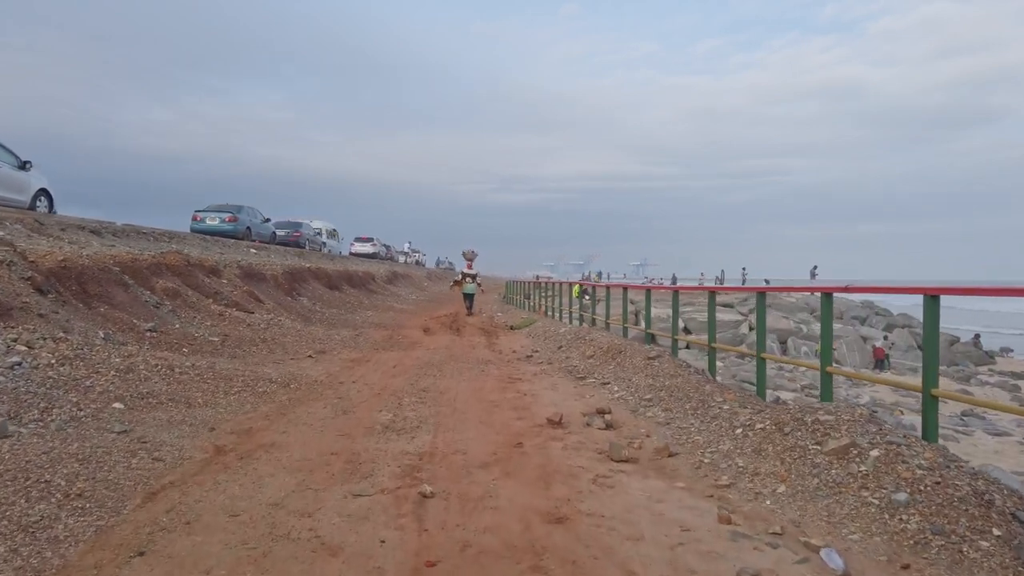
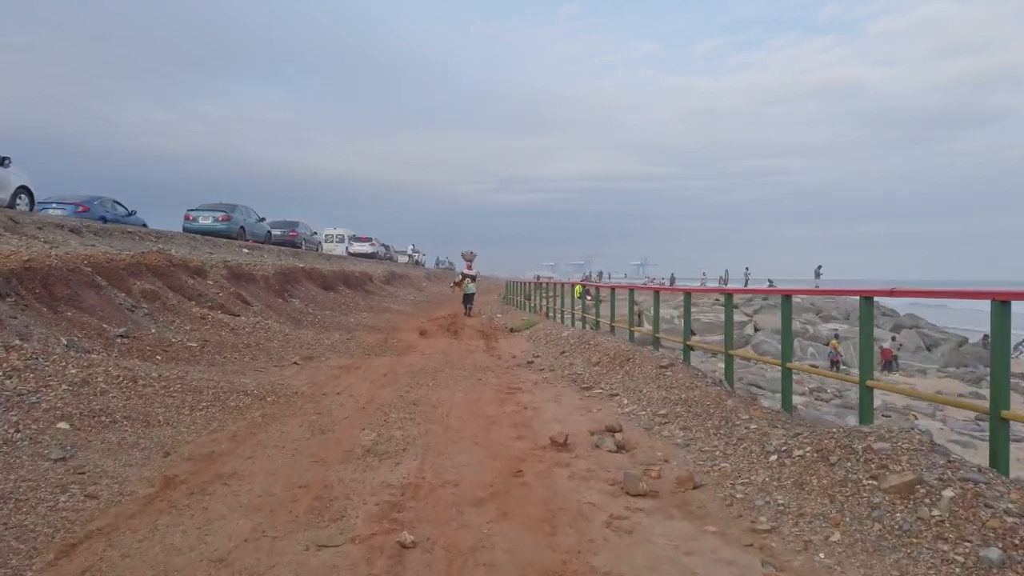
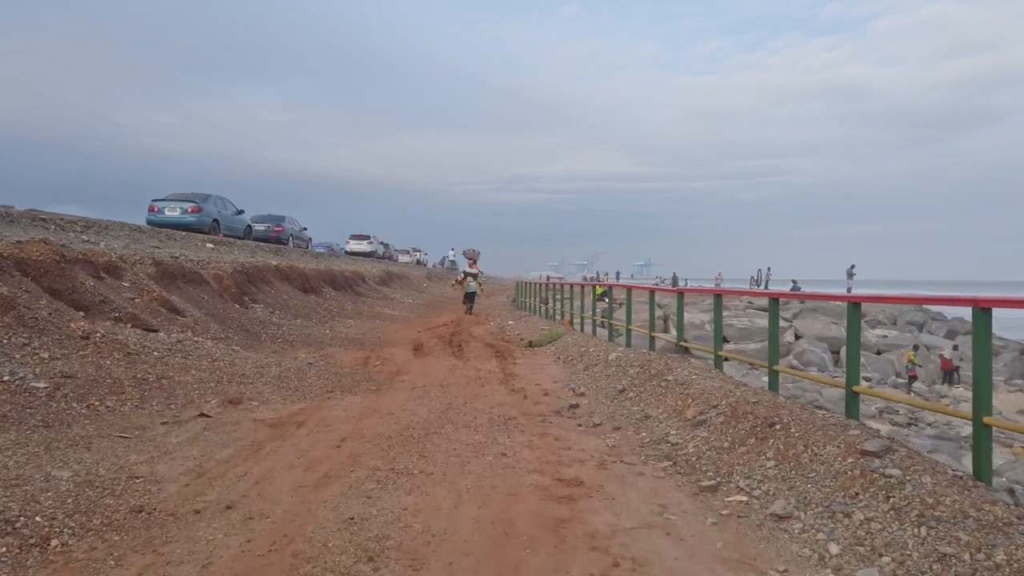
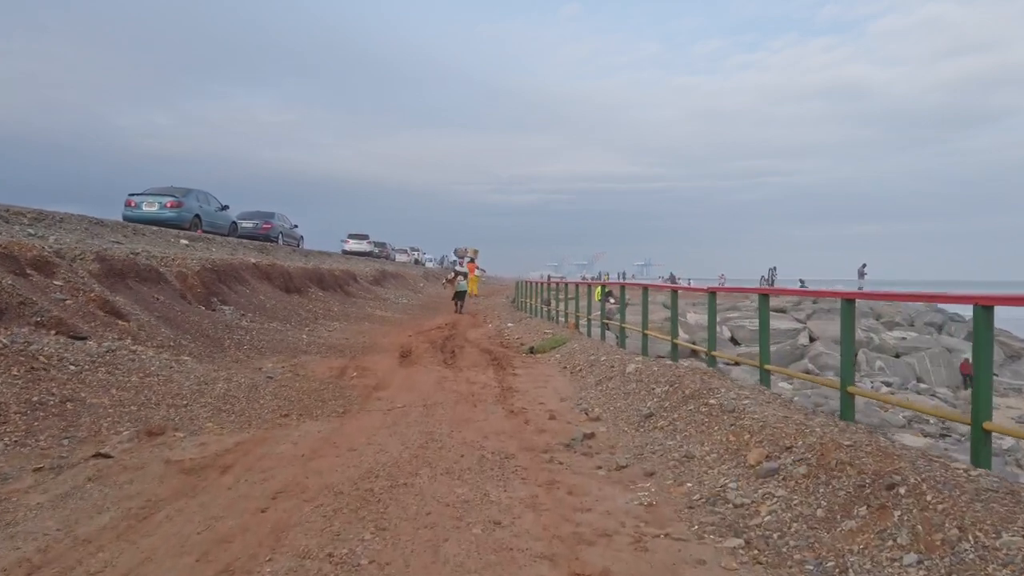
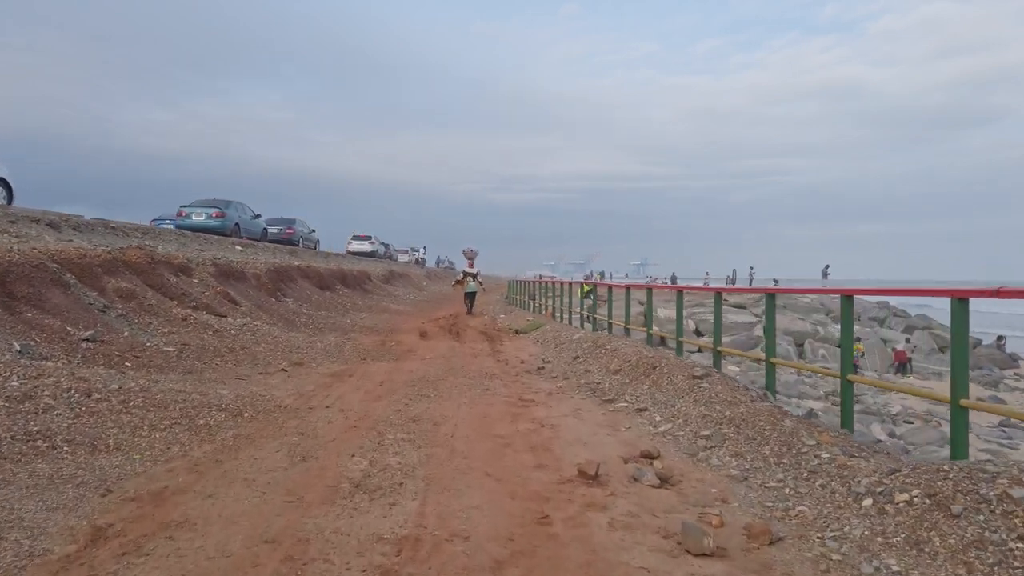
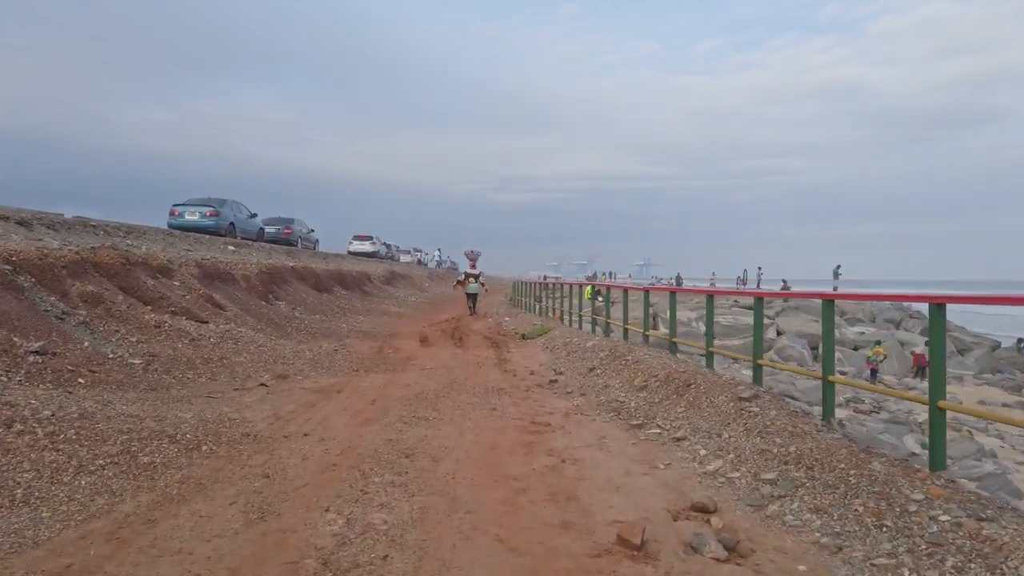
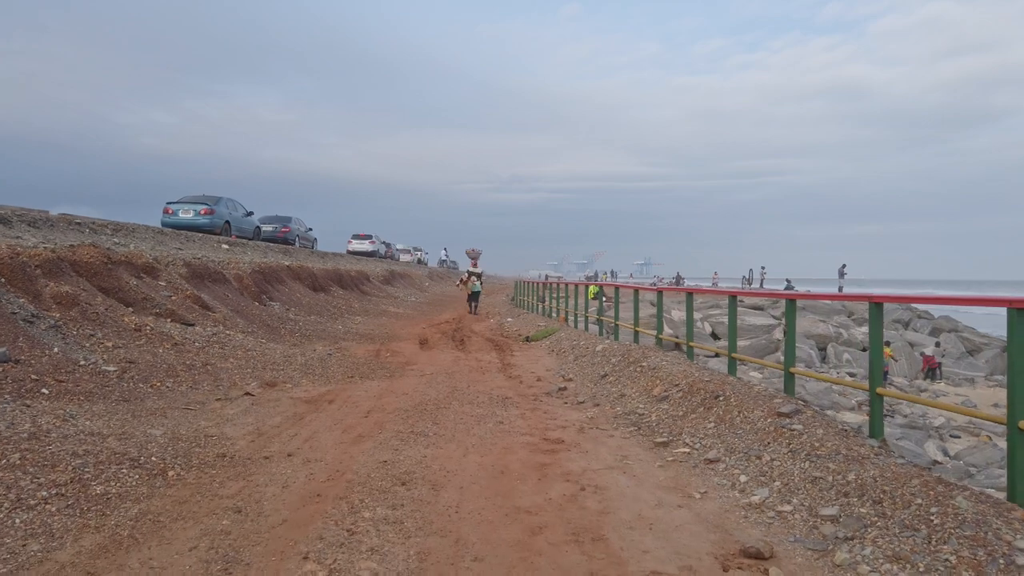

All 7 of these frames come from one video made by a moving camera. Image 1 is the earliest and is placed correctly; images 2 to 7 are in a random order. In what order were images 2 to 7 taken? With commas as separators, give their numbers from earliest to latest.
2, 5, 6, 7, 3, 4
